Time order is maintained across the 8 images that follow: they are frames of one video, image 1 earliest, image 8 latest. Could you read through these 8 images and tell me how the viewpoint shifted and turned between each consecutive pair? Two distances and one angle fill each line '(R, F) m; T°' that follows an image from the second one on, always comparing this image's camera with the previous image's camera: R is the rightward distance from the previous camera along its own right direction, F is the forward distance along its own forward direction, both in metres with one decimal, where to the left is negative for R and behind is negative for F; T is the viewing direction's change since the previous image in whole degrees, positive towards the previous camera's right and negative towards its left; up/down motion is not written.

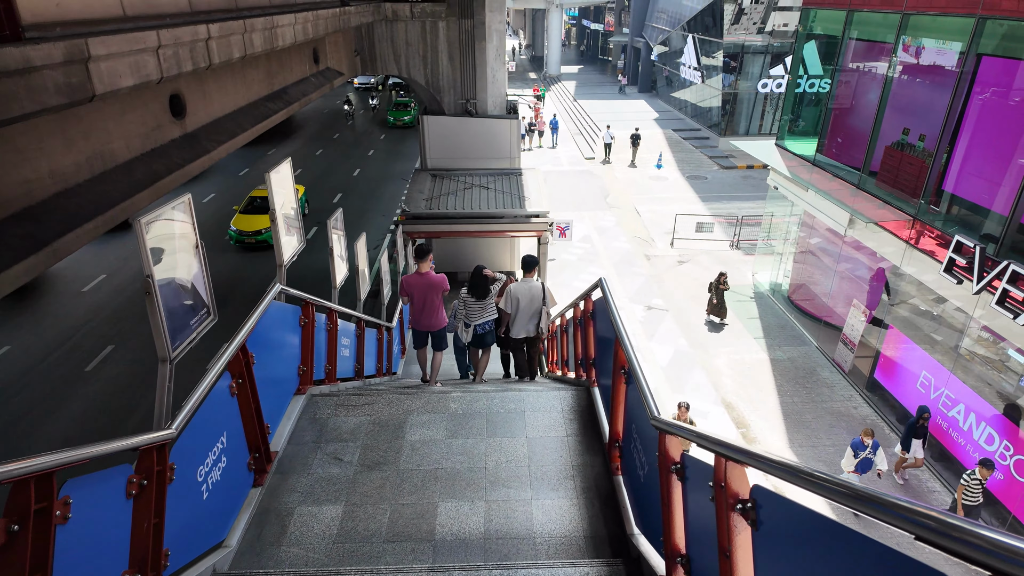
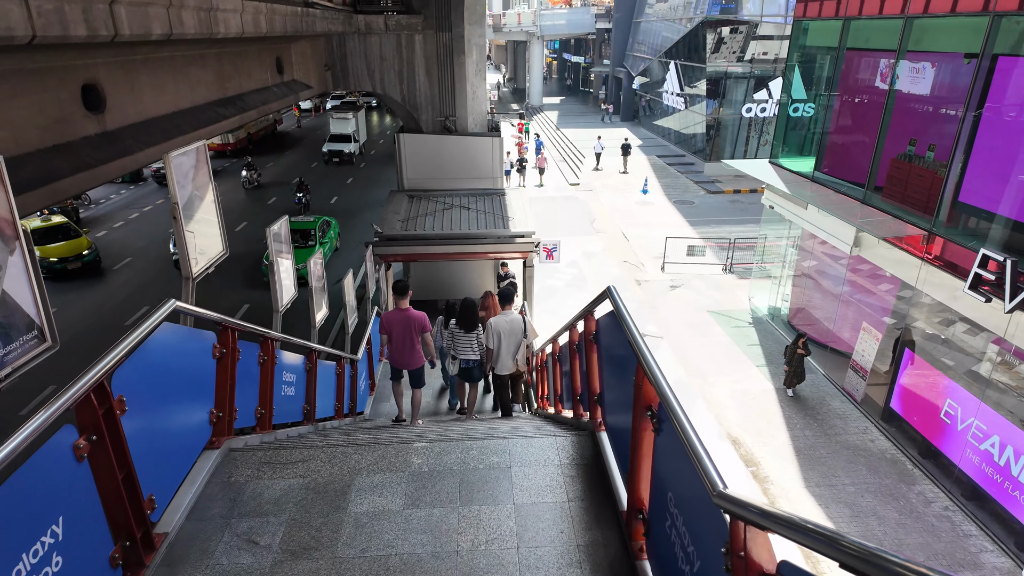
(0.0, +1.1) m; +1°
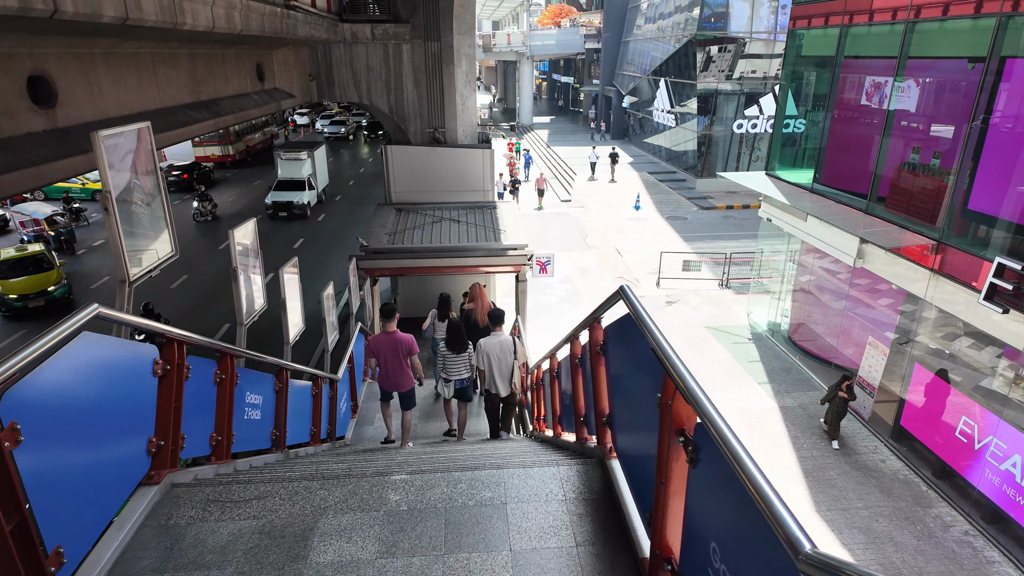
(0.0, +0.5) m; +1°
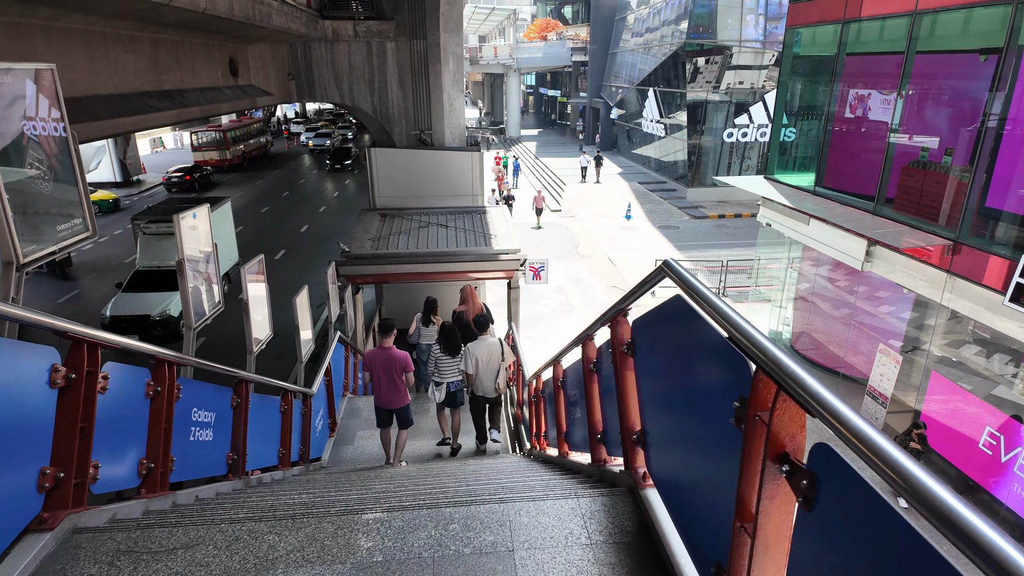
(-0.1, +0.7) m; +1°
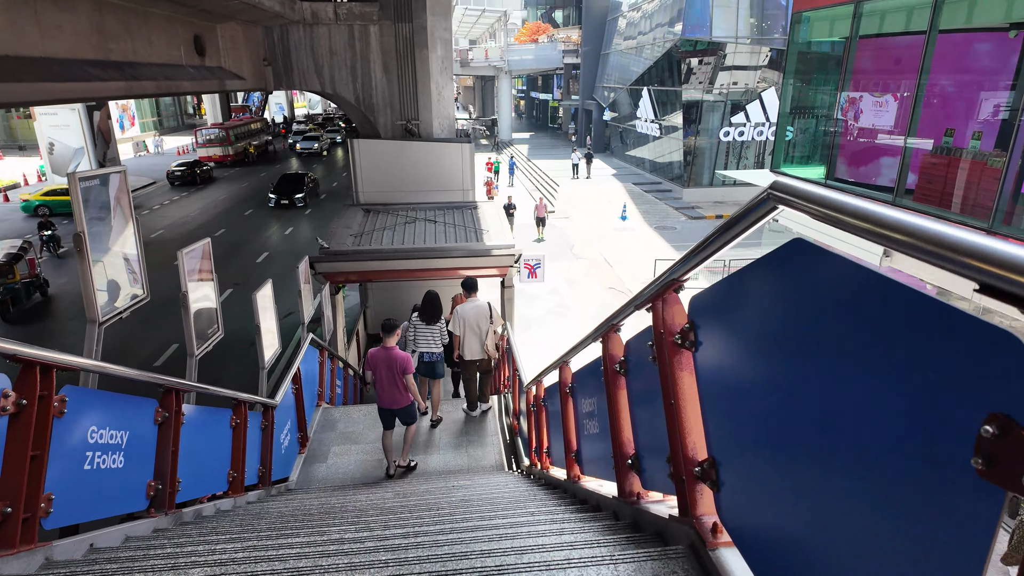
(0.0, +0.8) m; +1°
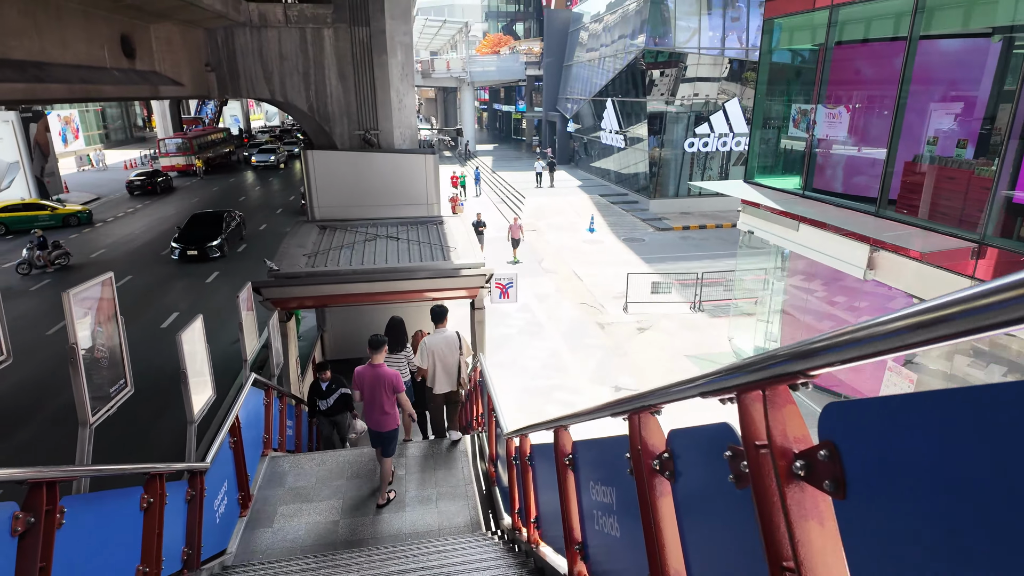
(-0.1, +0.7) m; +3°
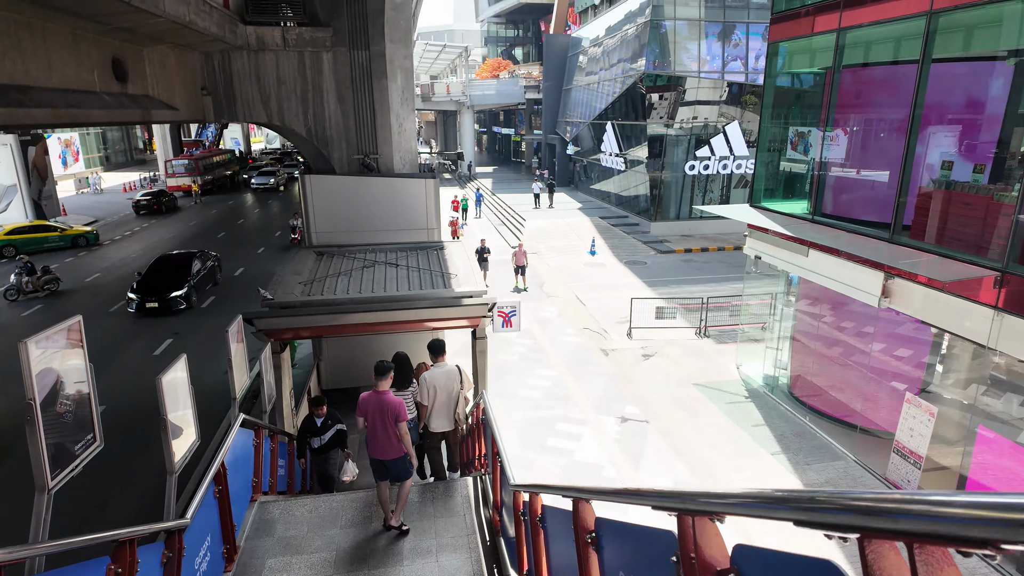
(-0.1, +0.3) m; 0°
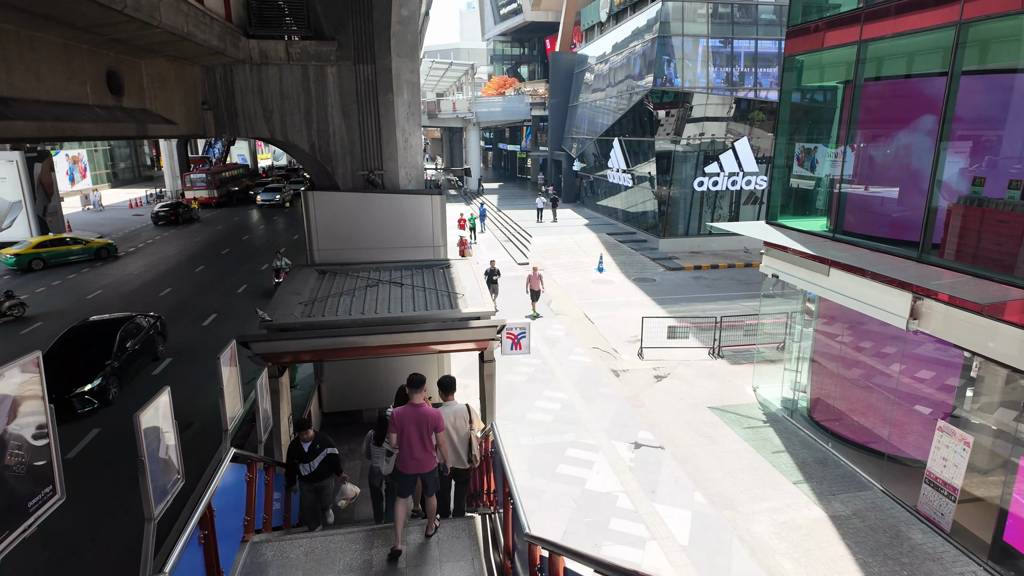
(-0.1, +0.4) m; 0°
